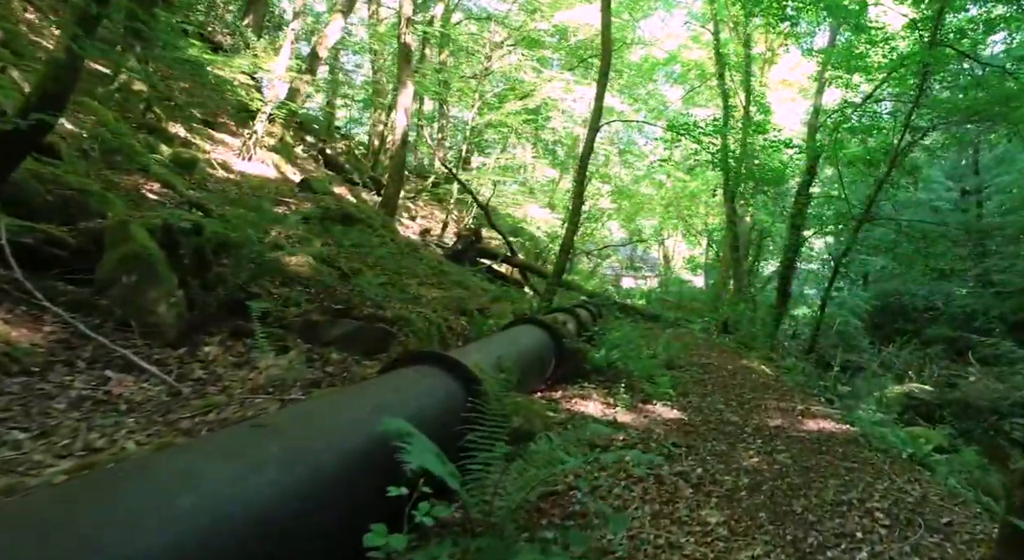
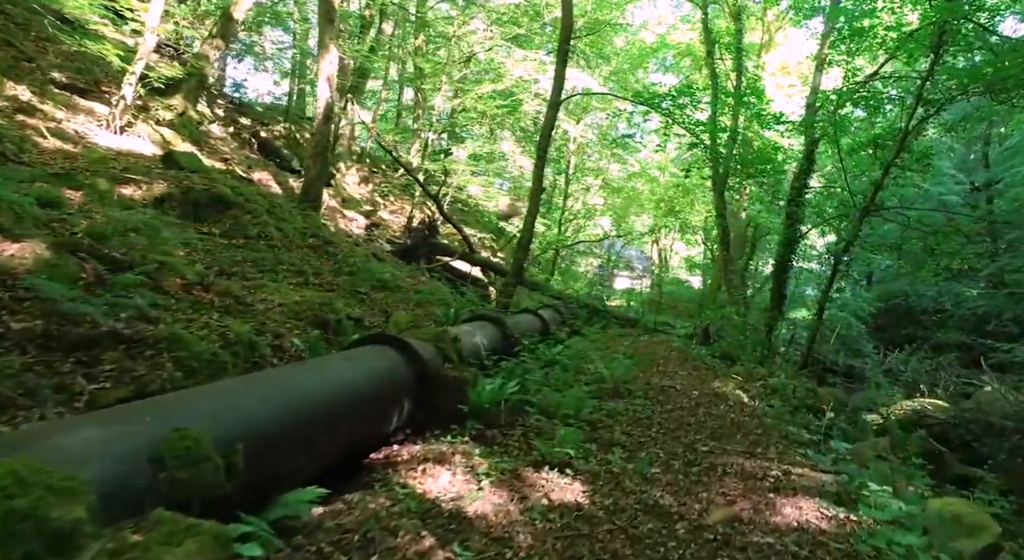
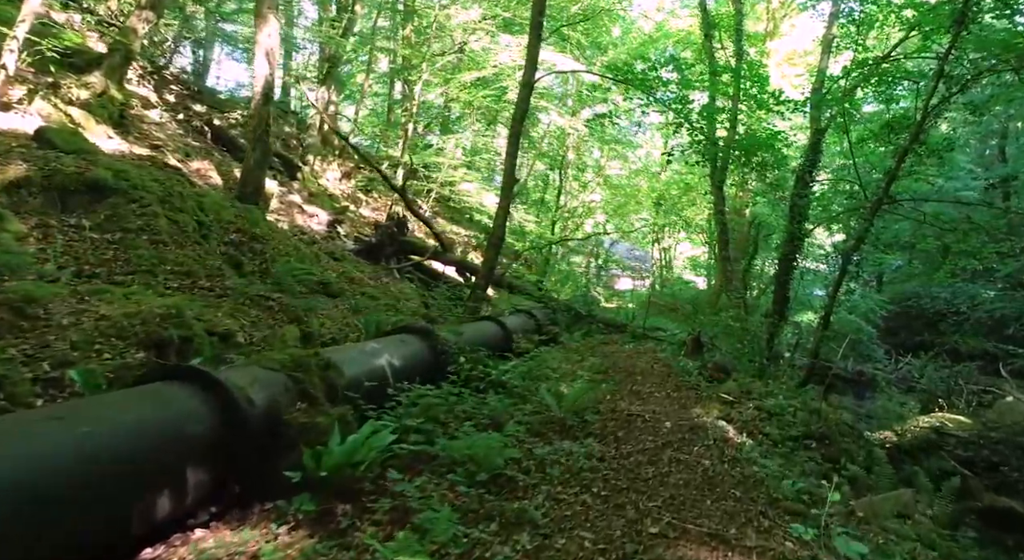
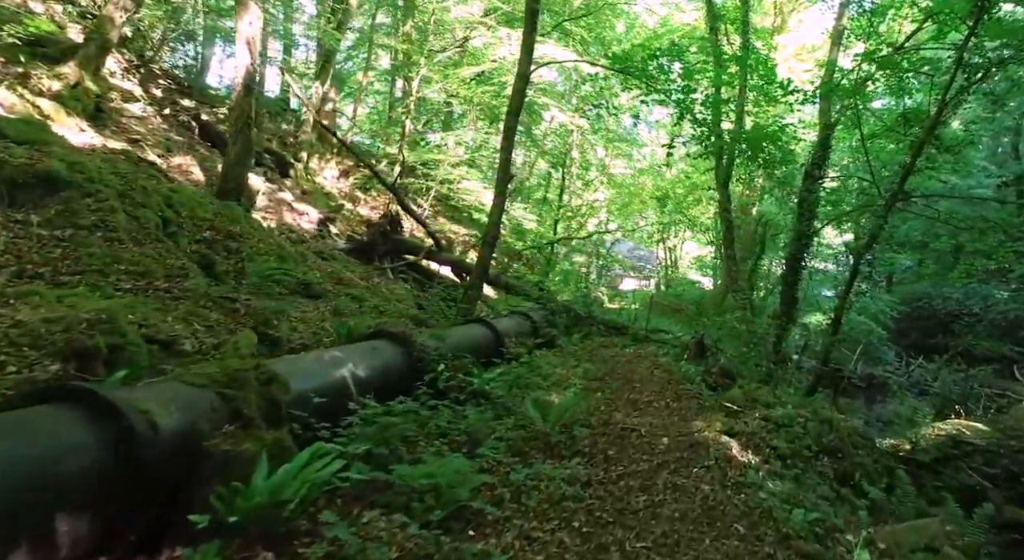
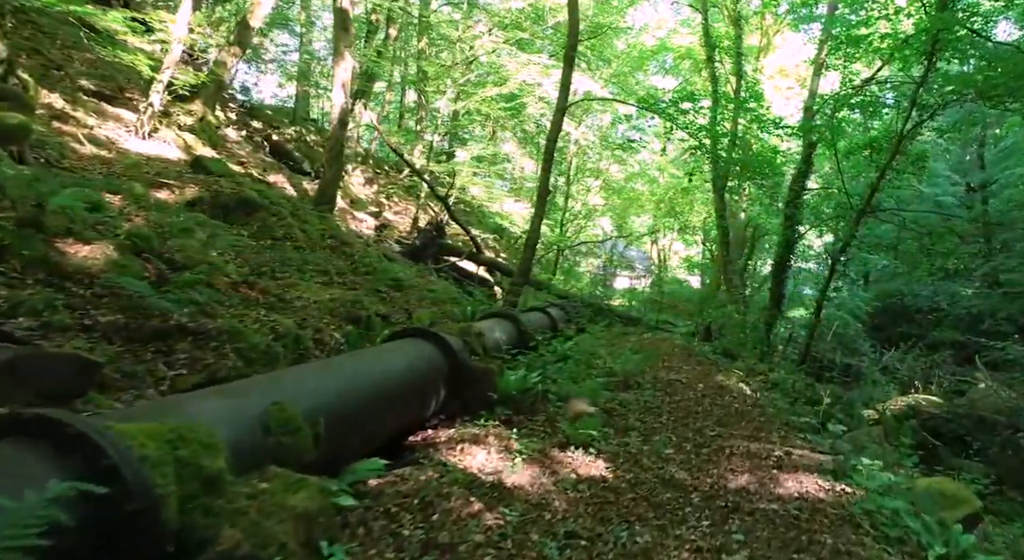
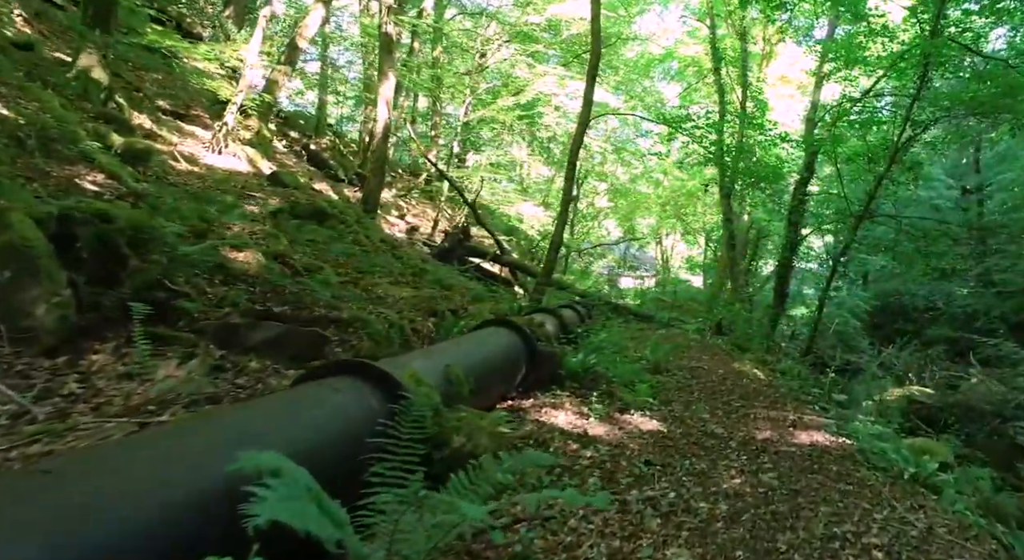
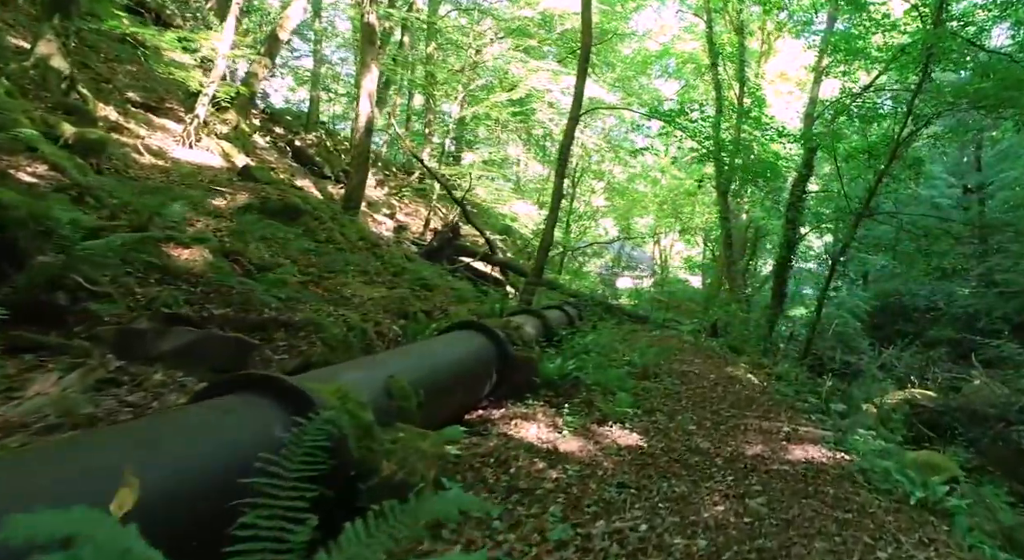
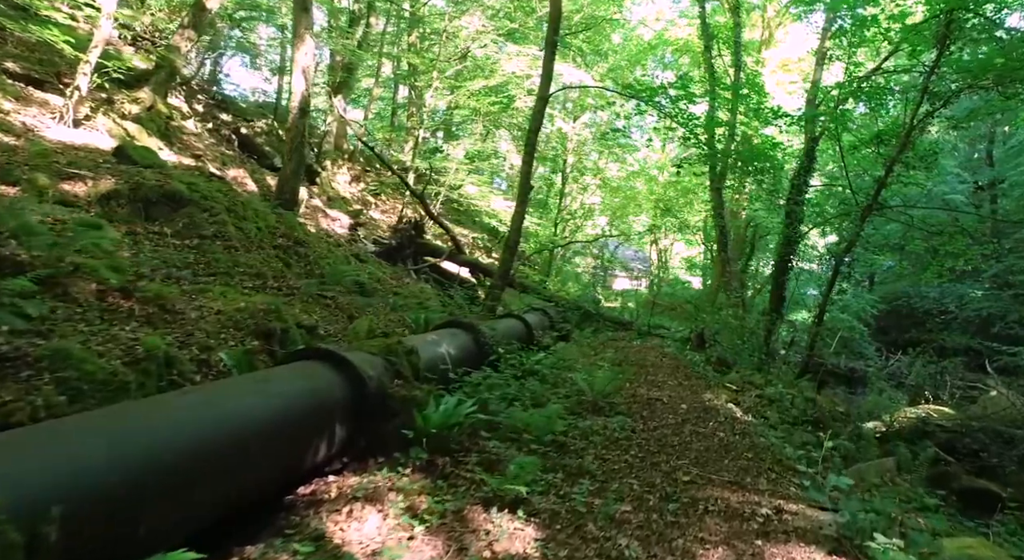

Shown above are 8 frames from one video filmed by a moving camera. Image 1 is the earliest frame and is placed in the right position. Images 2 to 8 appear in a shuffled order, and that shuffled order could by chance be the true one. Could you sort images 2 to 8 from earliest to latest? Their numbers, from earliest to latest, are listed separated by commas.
6, 7, 5, 2, 8, 3, 4
